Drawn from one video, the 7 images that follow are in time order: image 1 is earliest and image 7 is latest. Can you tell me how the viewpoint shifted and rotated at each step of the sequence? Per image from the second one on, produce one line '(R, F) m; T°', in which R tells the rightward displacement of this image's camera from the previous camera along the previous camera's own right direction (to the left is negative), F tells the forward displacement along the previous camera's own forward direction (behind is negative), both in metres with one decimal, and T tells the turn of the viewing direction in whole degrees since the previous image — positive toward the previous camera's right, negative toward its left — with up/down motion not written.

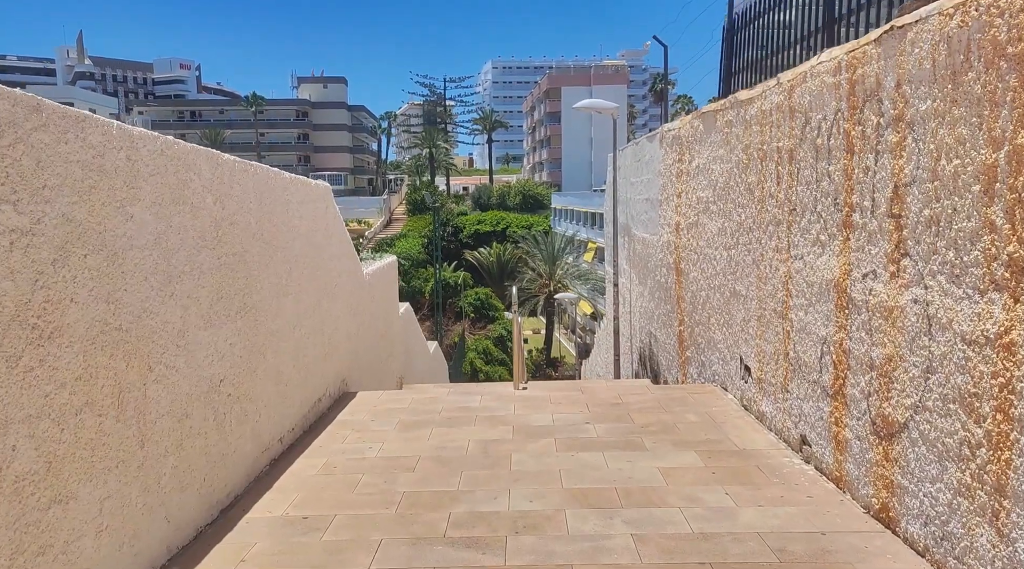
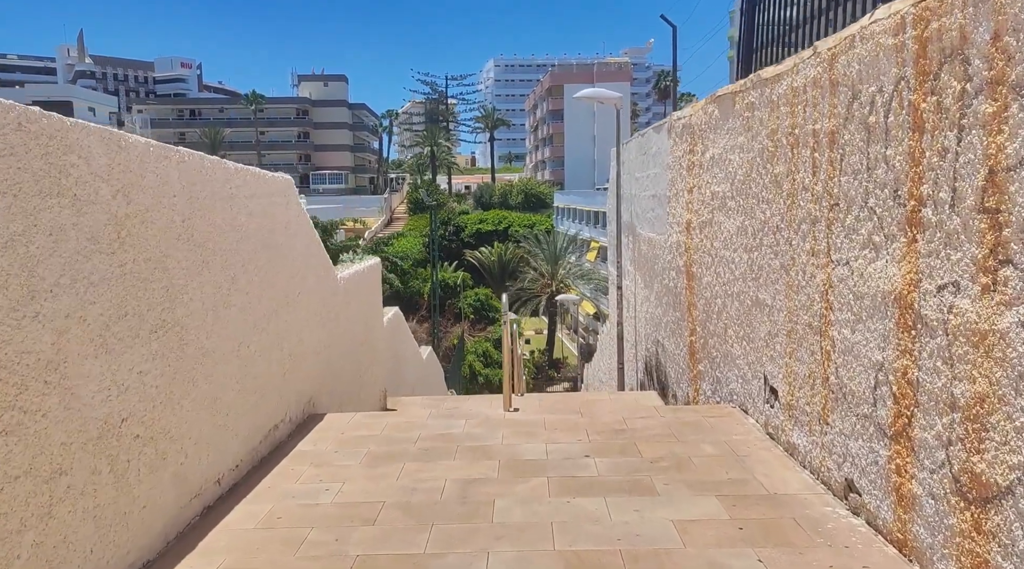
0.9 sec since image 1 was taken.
(+0.1, +0.8) m; 0°
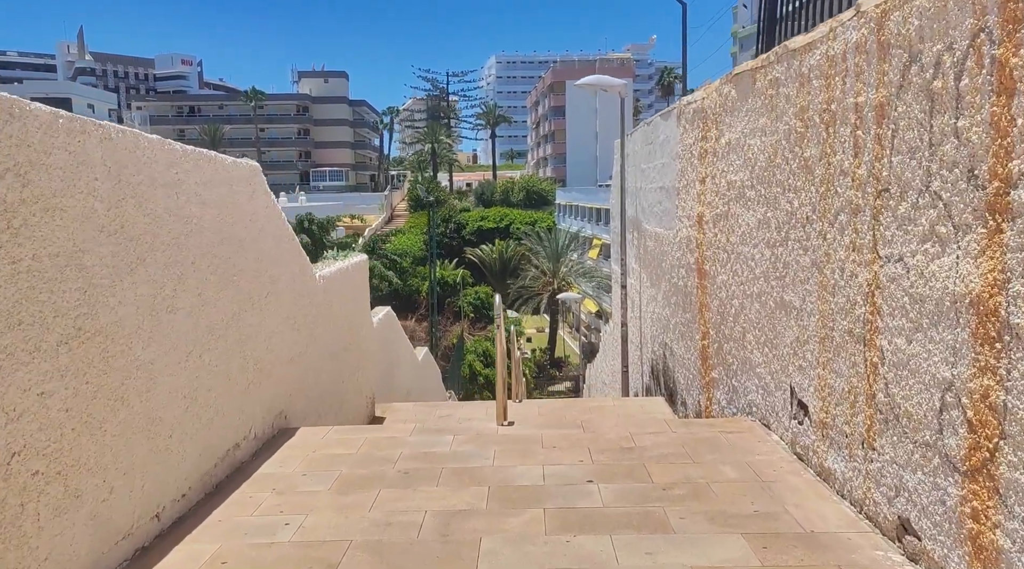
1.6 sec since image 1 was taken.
(+0.1, +0.6) m; 0°
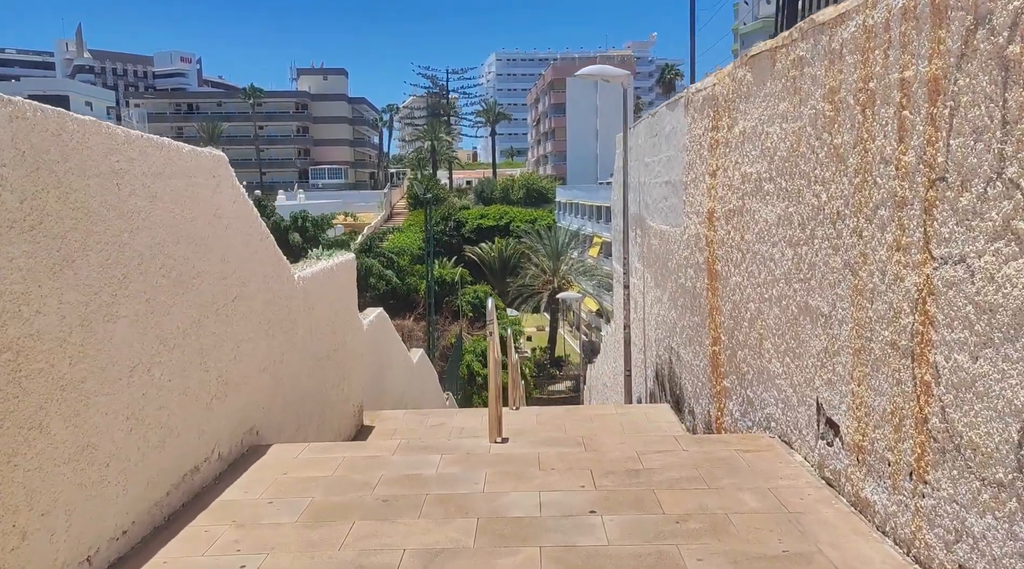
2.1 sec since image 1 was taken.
(0.0, +0.5) m; 0°
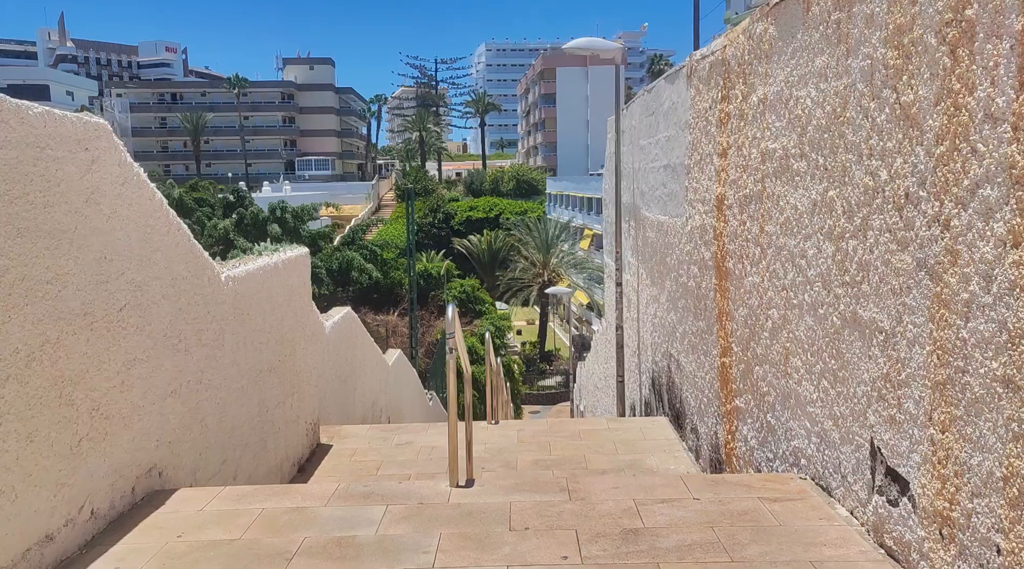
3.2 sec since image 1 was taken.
(+0.1, +1.0) m; +1°
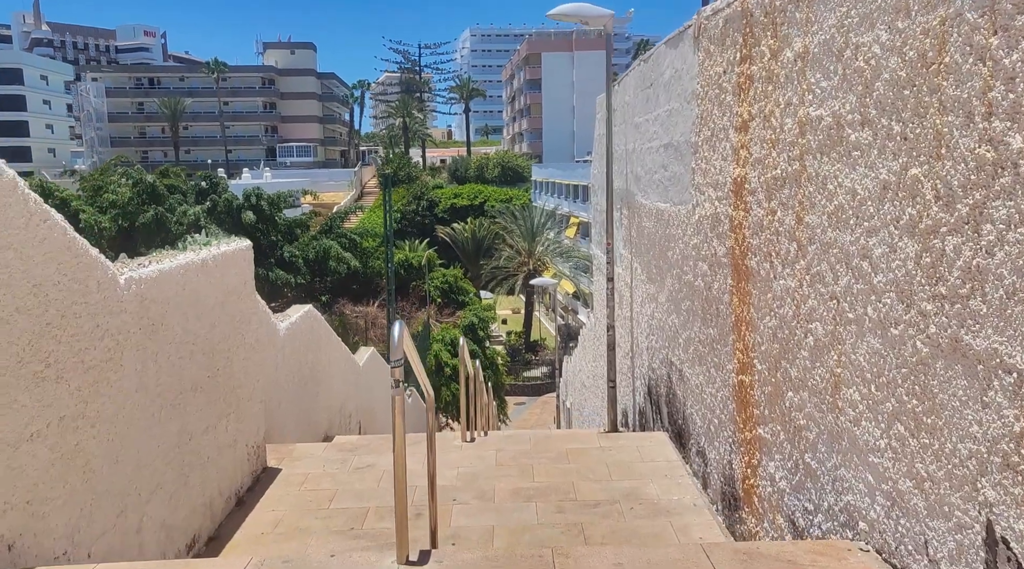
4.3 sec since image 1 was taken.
(+0.1, +1.0) m; +1°
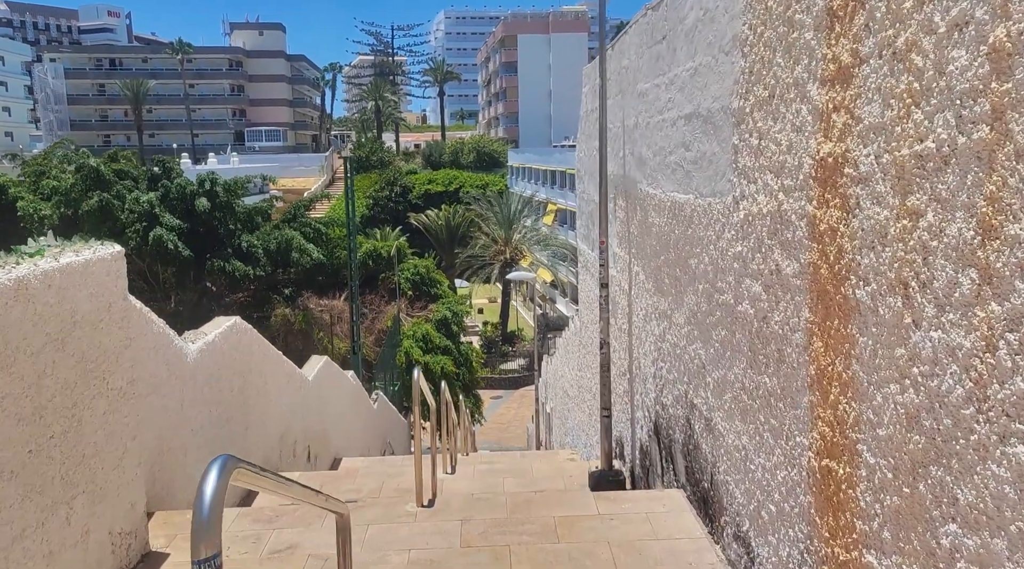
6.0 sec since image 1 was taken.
(0.0, +1.6) m; +2°
